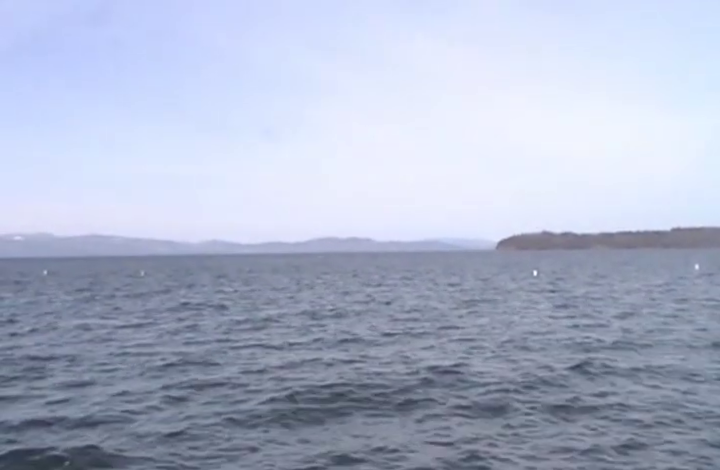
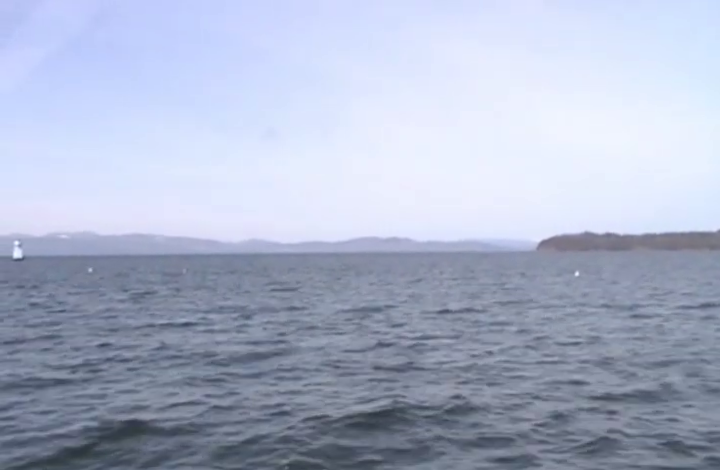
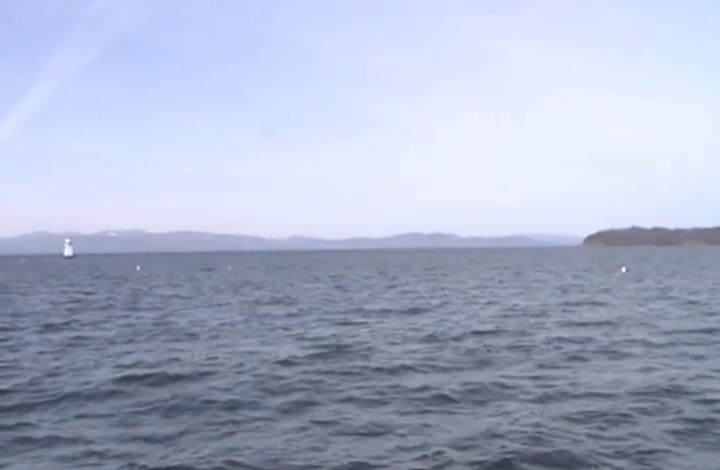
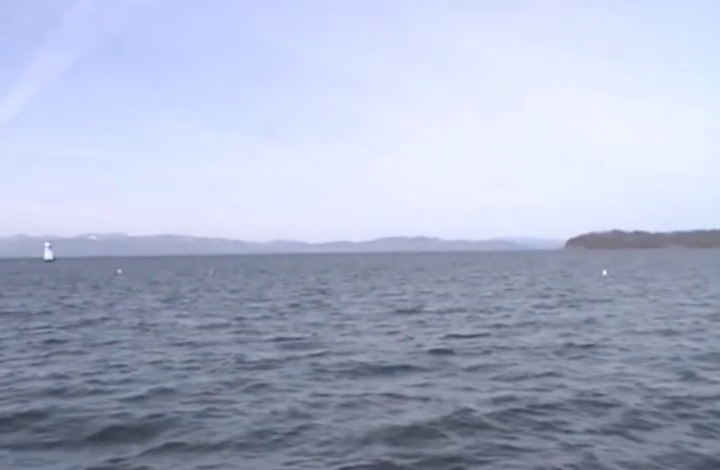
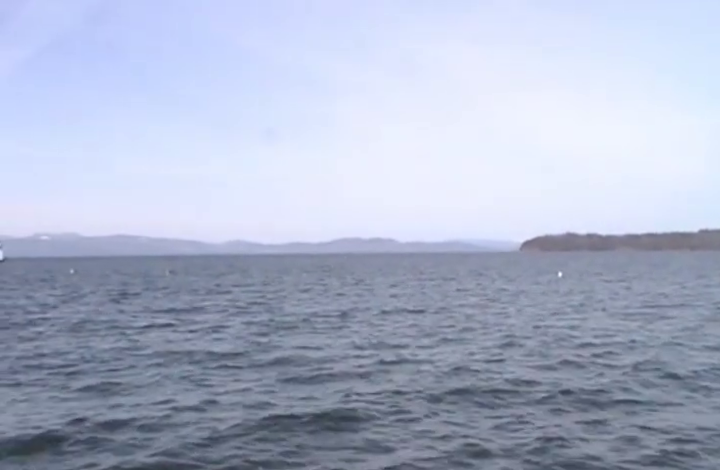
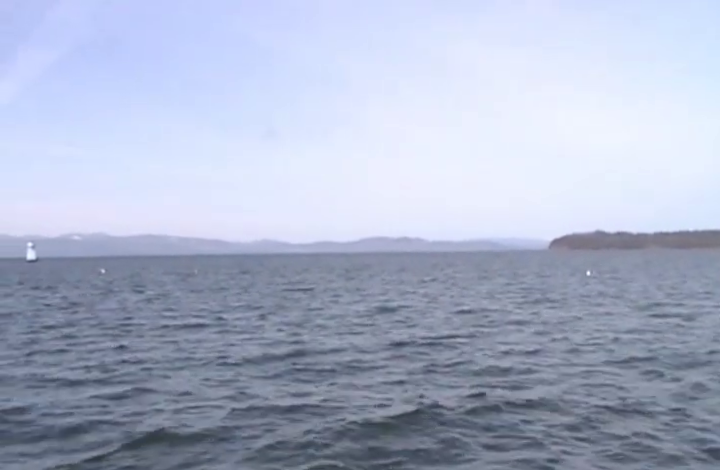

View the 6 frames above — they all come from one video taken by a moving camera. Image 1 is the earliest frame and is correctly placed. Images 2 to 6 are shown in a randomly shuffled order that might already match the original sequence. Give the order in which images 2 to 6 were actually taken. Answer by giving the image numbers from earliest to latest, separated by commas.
5, 2, 6, 4, 3
